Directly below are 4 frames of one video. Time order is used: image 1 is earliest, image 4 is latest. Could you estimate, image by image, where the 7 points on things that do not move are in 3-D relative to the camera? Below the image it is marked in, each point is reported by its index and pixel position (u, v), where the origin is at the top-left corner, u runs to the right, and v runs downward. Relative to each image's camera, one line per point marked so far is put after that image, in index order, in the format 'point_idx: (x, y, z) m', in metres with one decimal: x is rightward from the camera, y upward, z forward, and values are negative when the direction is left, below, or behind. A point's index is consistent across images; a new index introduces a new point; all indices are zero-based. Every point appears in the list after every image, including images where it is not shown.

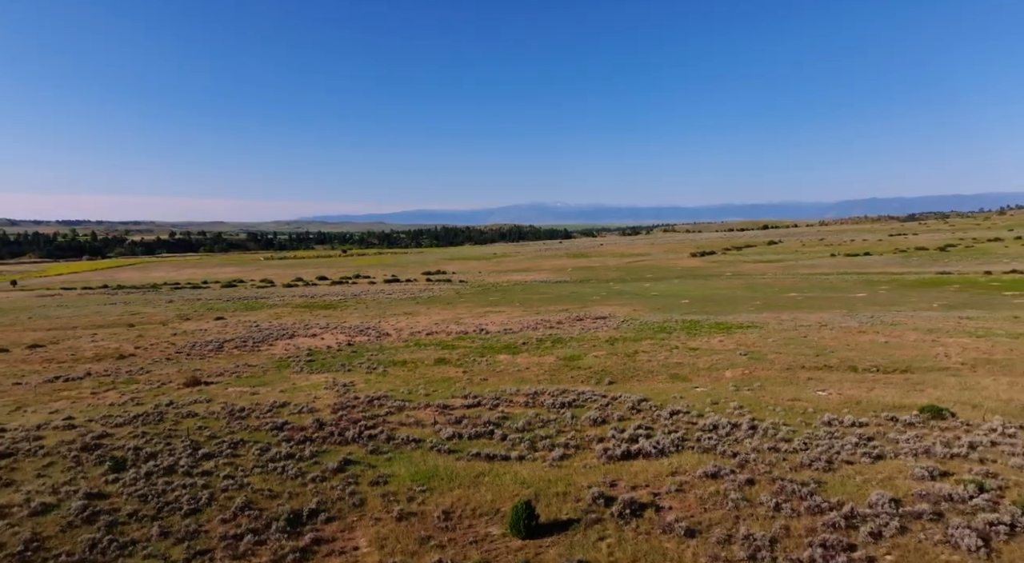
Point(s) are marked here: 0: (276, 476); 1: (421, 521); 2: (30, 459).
0: (-5.9, -4.8, +16.7) m
1: (-1.9, -4.8, +13.7) m
2: (-13.8, -5.0, +19.1) m
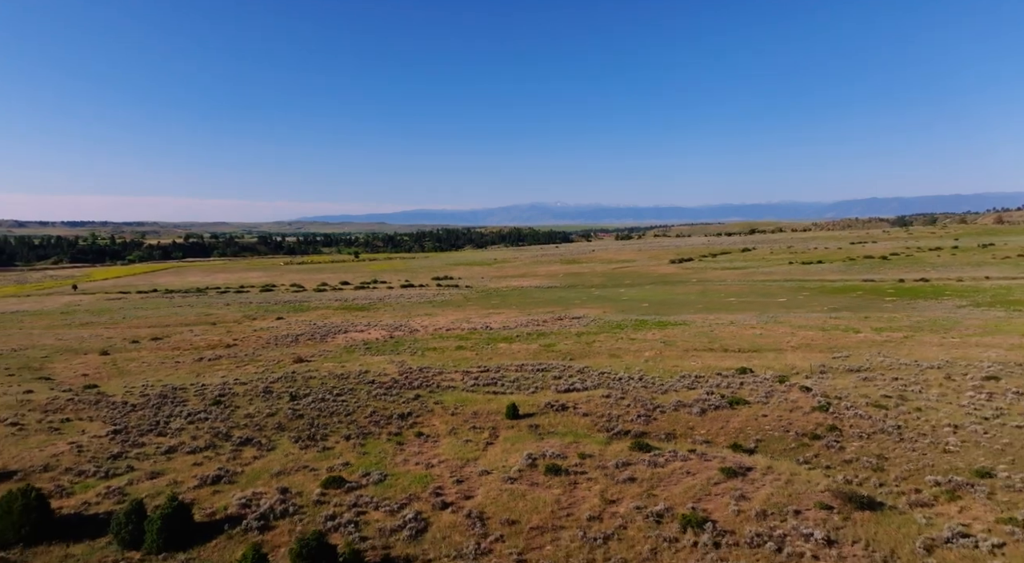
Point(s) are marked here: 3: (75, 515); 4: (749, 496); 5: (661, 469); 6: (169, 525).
0: (-6.1, -5.6, +31.6) m
1: (-2.2, -5.6, +28.6) m
2: (-14.0, -5.8, +34.0) m
3: (-11.7, -6.3, +17.9) m
4: (+5.9, -5.3, +16.7) m
5: (+4.3, -5.4, +19.3) m
6: (-8.4, -6.0, +16.4) m
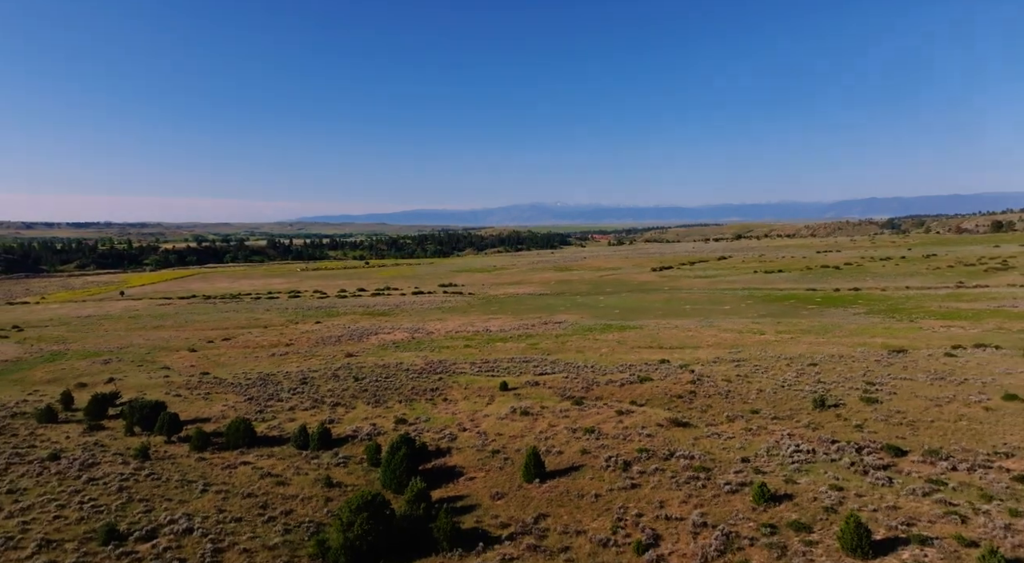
0: (-6.7, -7.0, +46.9) m
1: (-2.7, -7.0, +44.0) m
2: (-14.6, -7.2, +49.4) m
3: (-12.3, -7.7, +33.3) m
4: (+5.4, -6.7, +32.1) m
5: (+3.8, -6.7, +34.7) m
6: (-9.0, -7.4, +31.7) m
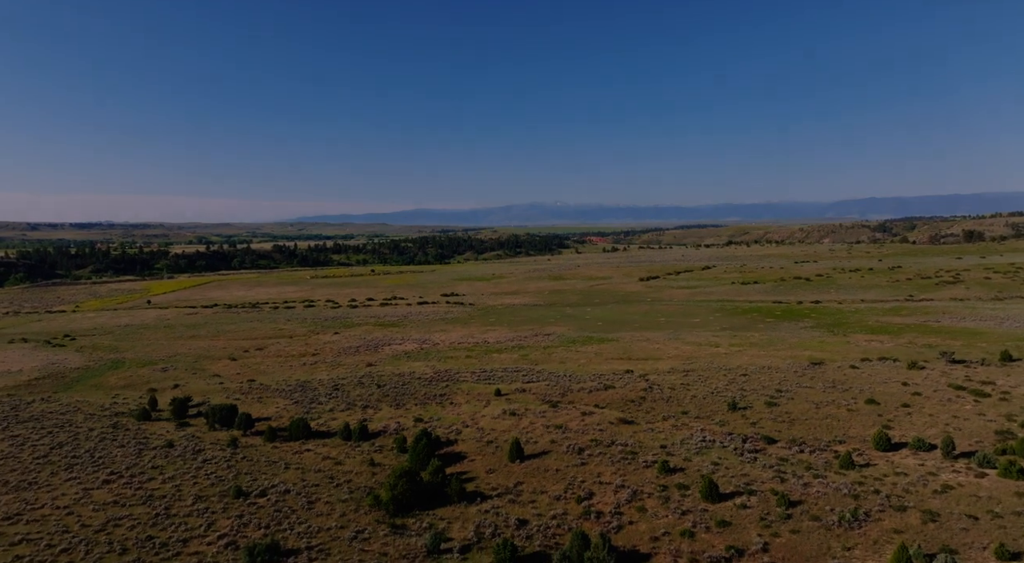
0: (-7.3, -9.2, +58.0) m
1: (-3.3, -9.2, +55.0) m
2: (-15.2, -9.4, +60.4) m
3: (-12.9, -9.9, +44.4) m
4: (+4.8, -8.9, +43.2) m
5: (+3.1, -9.0, +45.8) m
6: (-9.6, -9.6, +42.8) m
